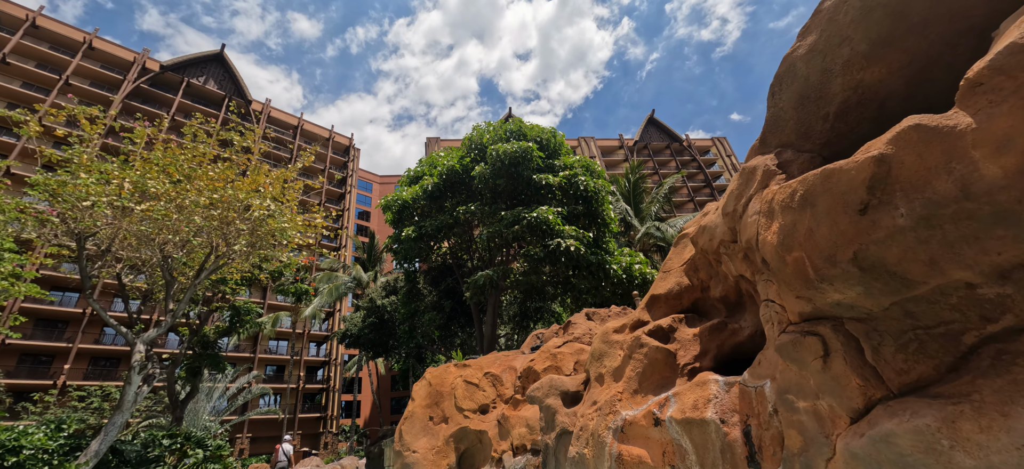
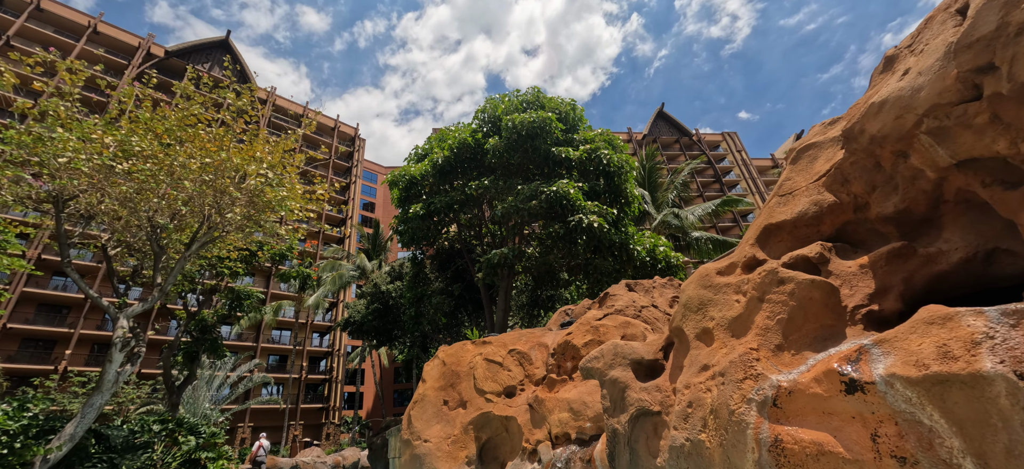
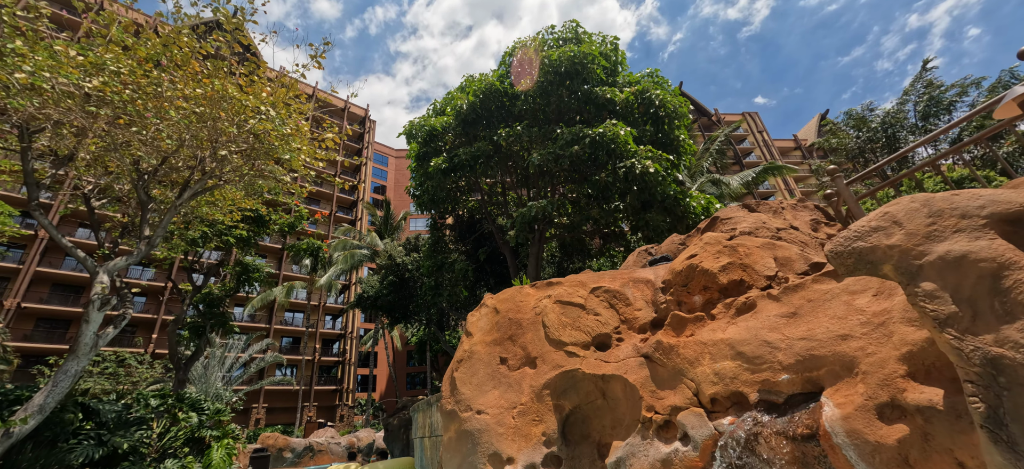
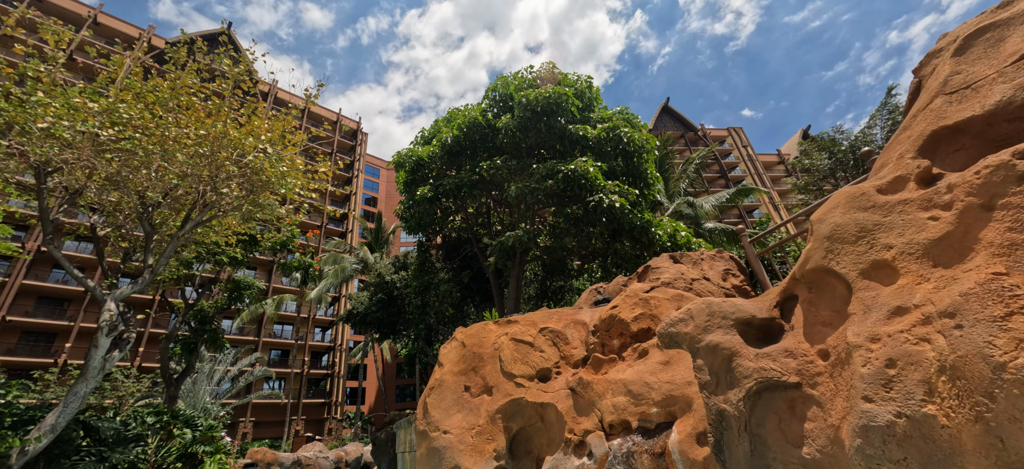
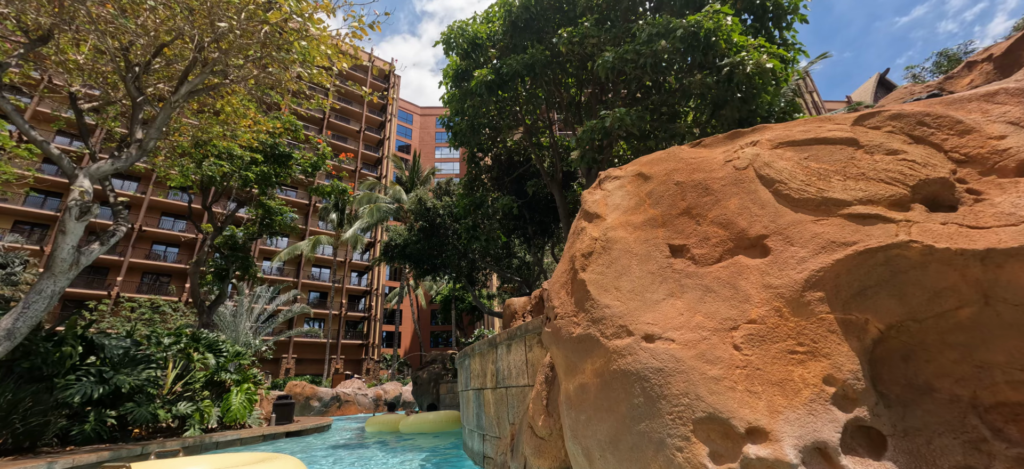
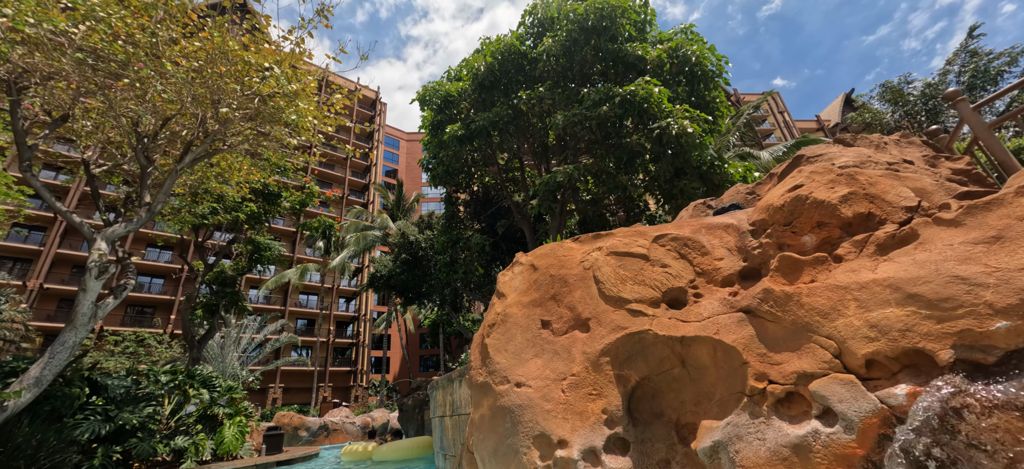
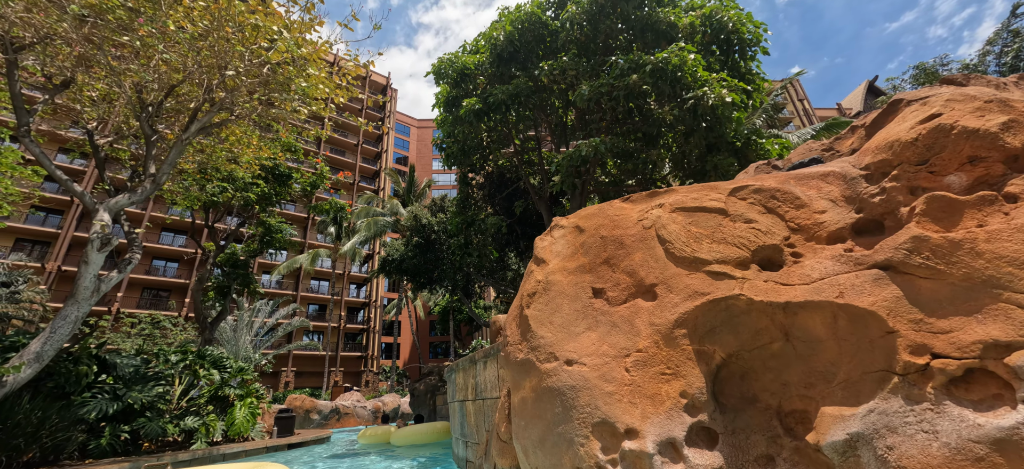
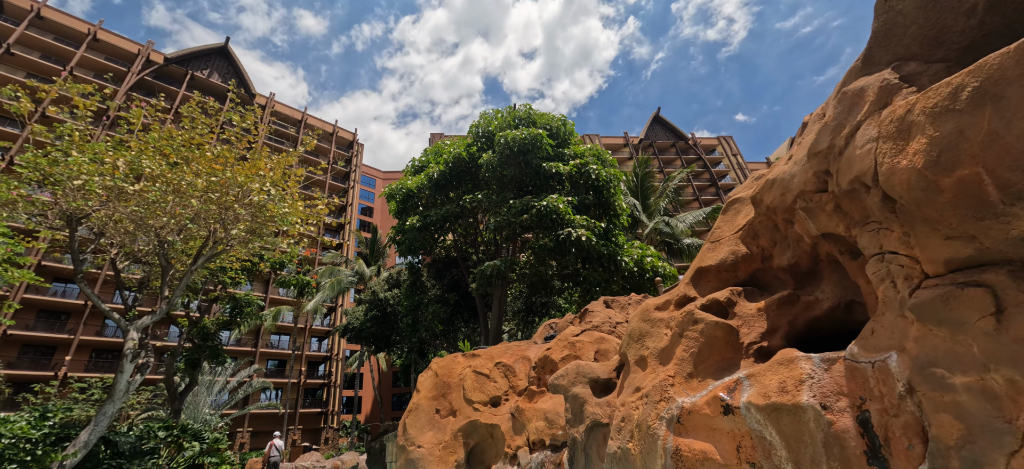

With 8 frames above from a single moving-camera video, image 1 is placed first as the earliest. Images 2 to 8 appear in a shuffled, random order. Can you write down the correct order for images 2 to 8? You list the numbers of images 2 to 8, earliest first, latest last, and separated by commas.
8, 2, 4, 3, 6, 7, 5
